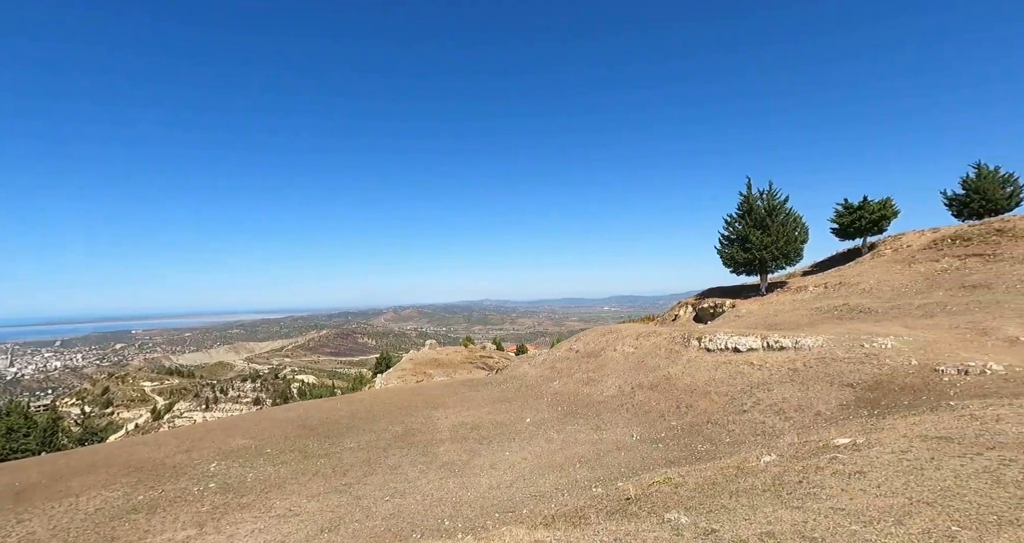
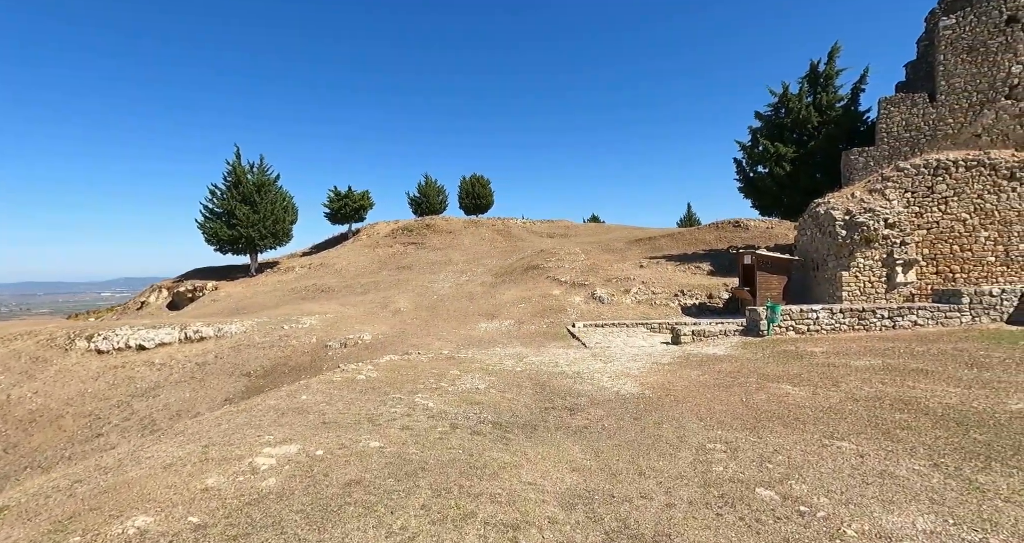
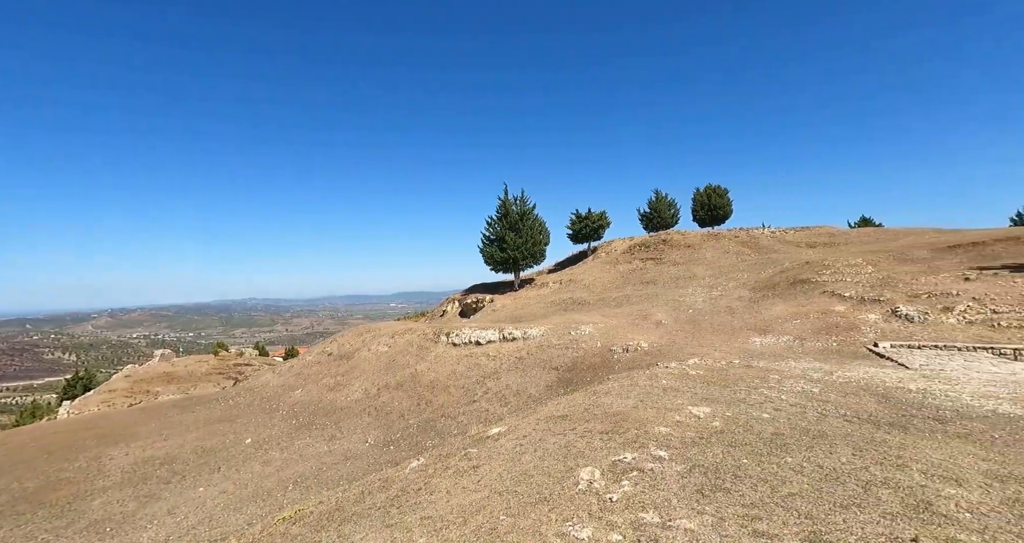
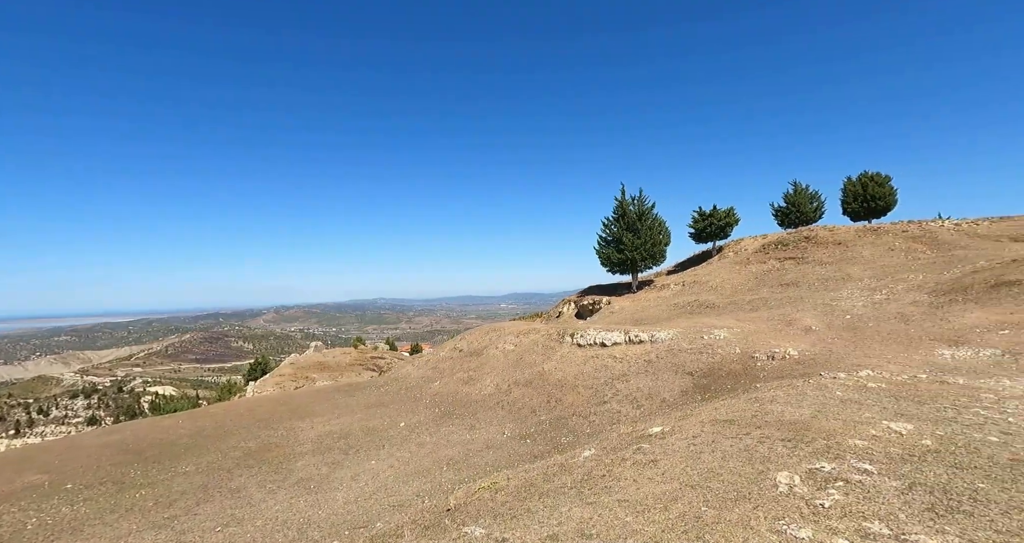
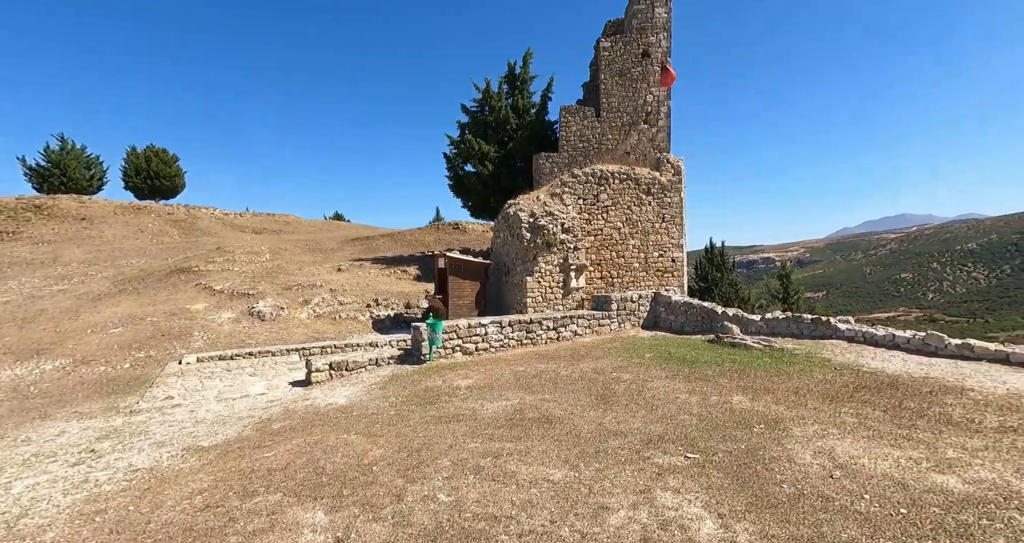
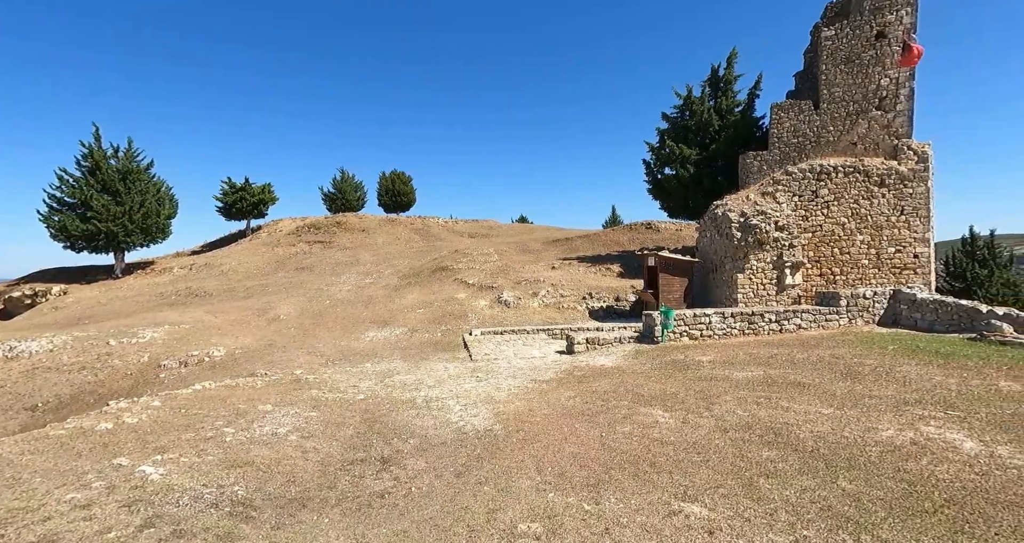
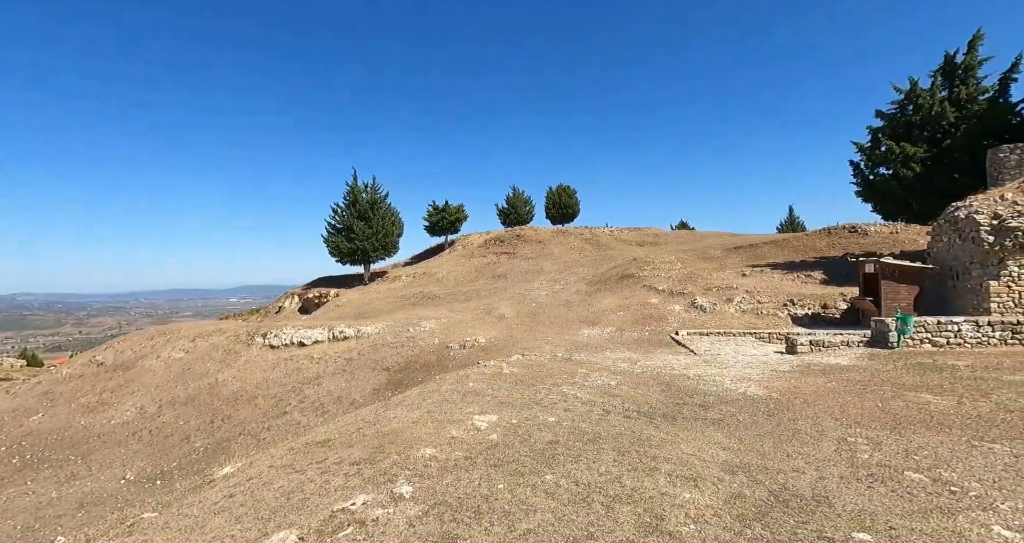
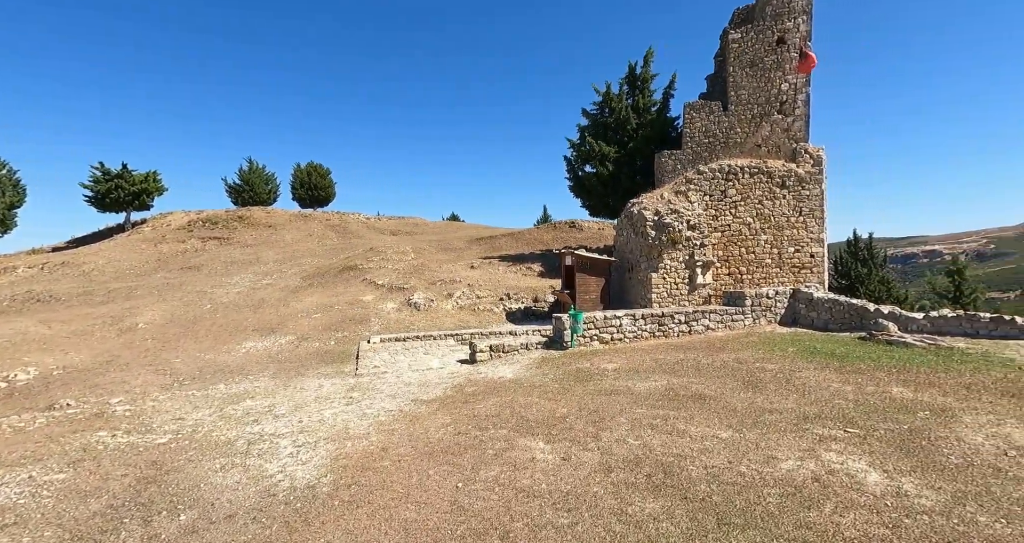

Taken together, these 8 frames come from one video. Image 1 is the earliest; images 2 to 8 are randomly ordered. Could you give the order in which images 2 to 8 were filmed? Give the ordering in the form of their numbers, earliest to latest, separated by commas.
4, 3, 7, 2, 6, 8, 5
